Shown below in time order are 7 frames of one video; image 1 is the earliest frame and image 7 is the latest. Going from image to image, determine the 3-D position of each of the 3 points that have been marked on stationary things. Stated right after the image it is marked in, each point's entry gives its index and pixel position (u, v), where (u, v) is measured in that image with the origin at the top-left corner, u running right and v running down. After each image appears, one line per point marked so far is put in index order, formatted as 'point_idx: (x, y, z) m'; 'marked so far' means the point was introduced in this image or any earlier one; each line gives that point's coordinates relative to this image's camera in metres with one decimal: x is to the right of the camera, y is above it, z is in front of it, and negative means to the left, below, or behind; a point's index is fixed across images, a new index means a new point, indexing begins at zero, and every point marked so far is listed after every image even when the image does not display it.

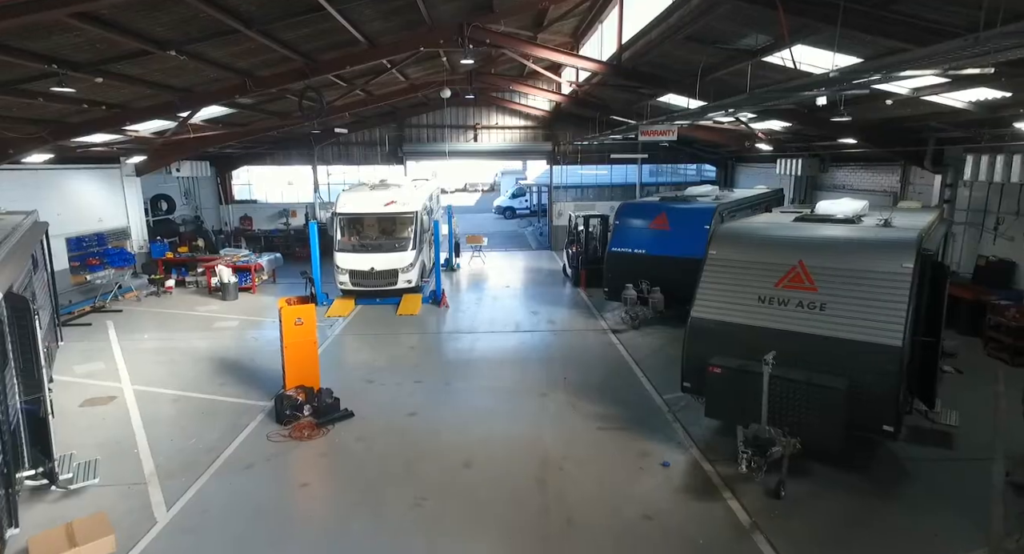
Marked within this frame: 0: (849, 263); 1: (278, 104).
0: (+3.6, +0.1, +5.4) m
1: (-5.2, +3.8, +11.5) m
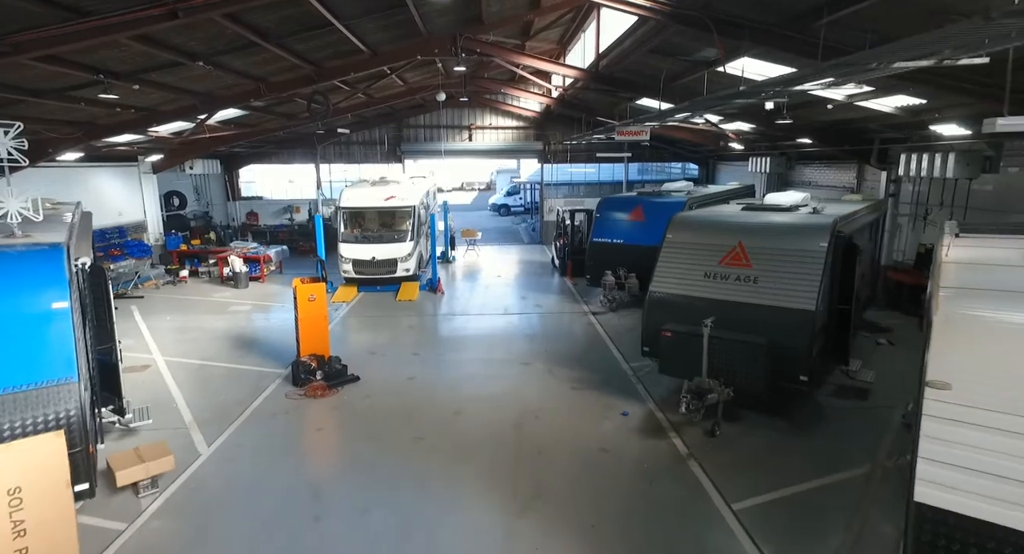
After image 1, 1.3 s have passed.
0: (+3.4, +0.4, +6.5) m
1: (-5.5, +4.1, +12.6) m
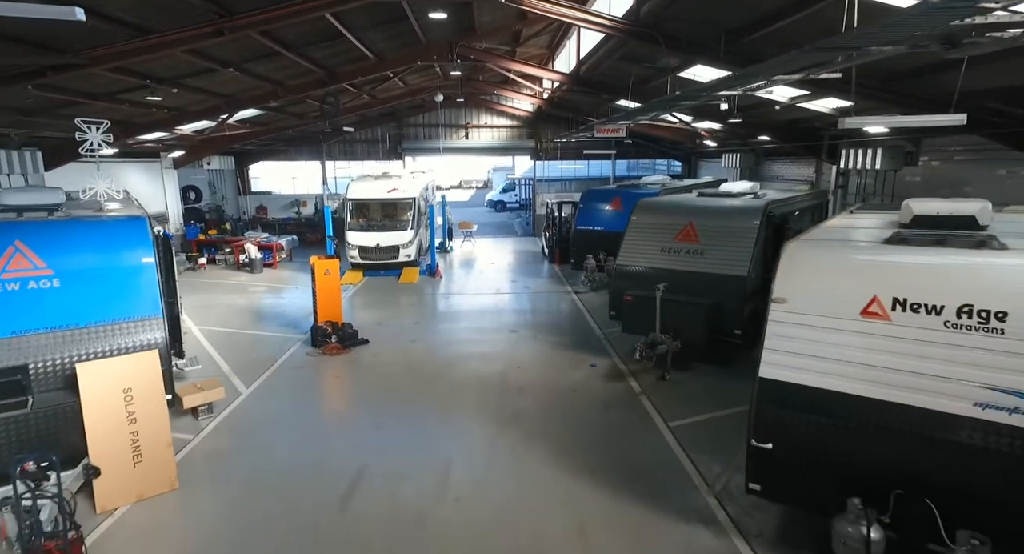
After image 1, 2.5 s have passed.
0: (+3.1, +0.8, +7.8) m
1: (-5.7, +4.5, +13.8) m
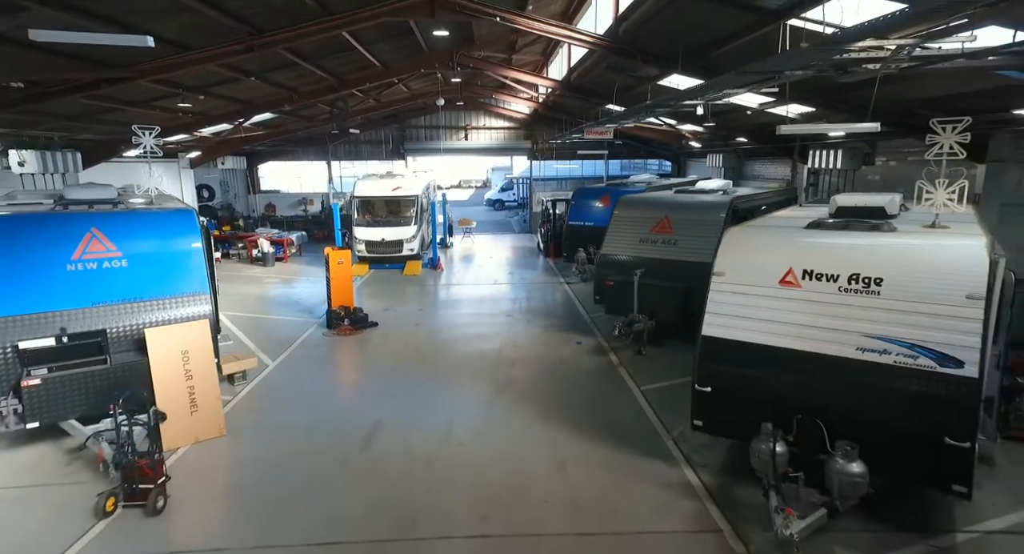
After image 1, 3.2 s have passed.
0: (+3.1, +1.0, +8.7) m
1: (-5.8, +4.7, +14.8) m
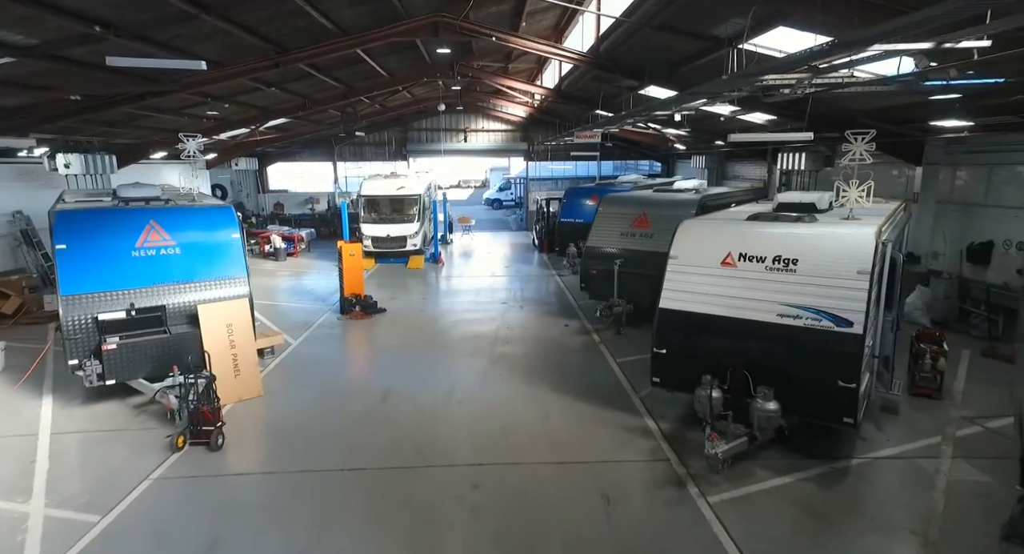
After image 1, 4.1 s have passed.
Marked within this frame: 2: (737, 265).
0: (+2.9, +1.2, +9.8) m
1: (-5.9, +4.9, +15.9) m
2: (+2.5, +0.1, +5.7) m
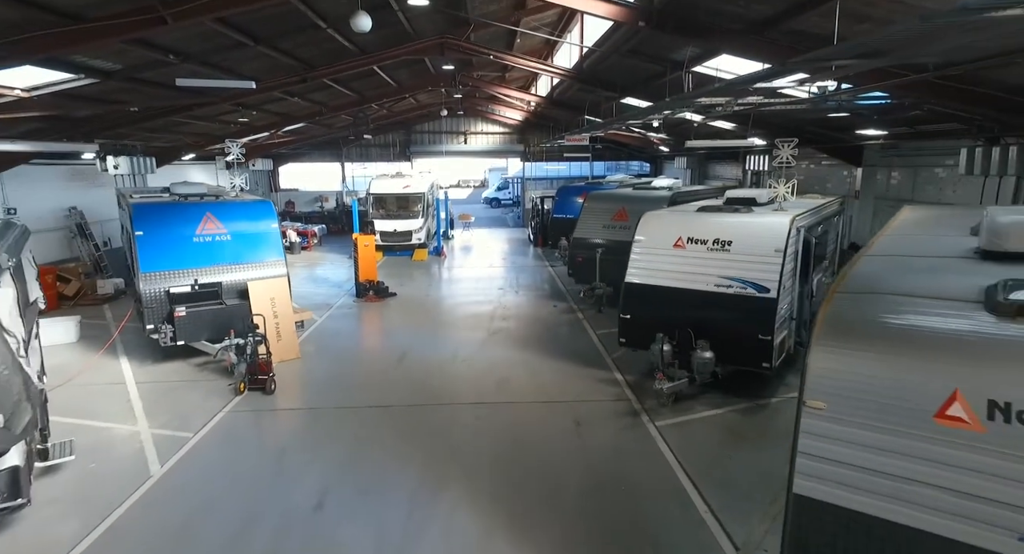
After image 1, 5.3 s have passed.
0: (+2.9, +1.5, +11.3) m
1: (-6.0, +5.2, +17.3) m
2: (+2.4, +0.4, +7.1) m
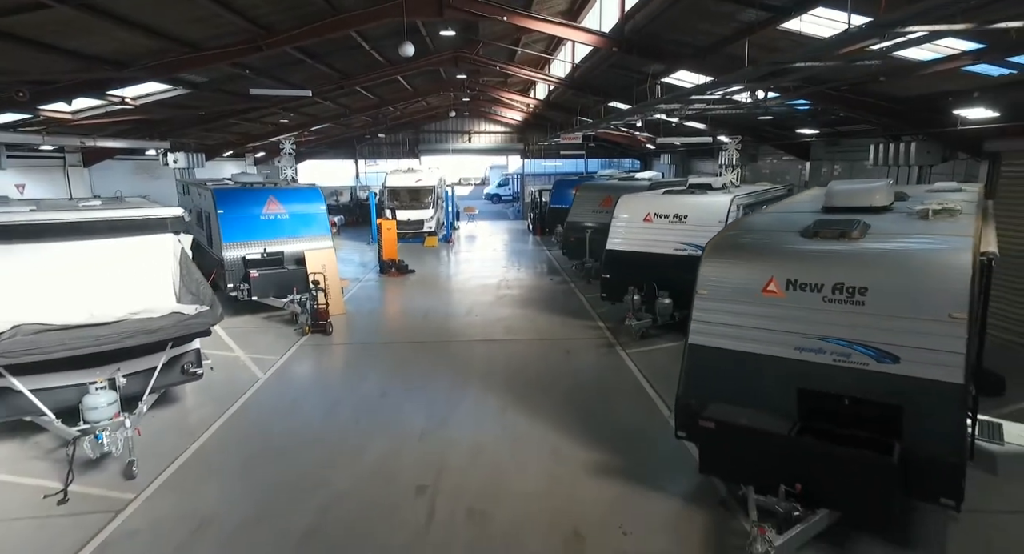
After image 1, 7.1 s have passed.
0: (+2.9, +2.1, +13.2) m
1: (-6.0, +5.8, +19.2) m
2: (+2.5, +1.0, +9.1) m
